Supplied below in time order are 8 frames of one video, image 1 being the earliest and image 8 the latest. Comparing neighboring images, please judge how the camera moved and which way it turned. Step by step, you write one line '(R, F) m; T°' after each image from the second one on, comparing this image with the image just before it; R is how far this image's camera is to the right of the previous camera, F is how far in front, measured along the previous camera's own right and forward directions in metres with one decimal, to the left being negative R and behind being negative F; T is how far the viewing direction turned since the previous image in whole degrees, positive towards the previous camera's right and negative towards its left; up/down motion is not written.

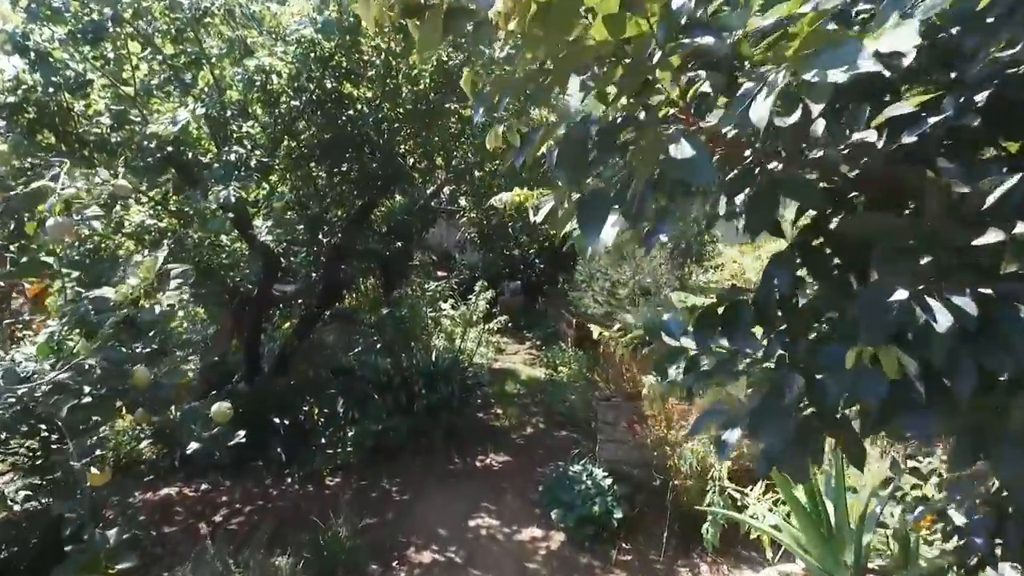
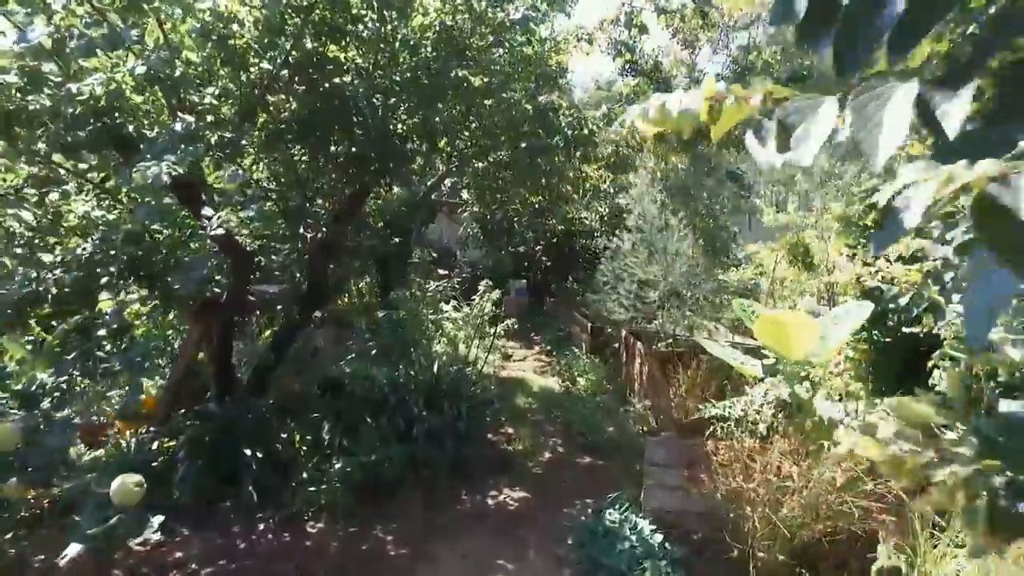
(-0.1, +0.7) m; 0°
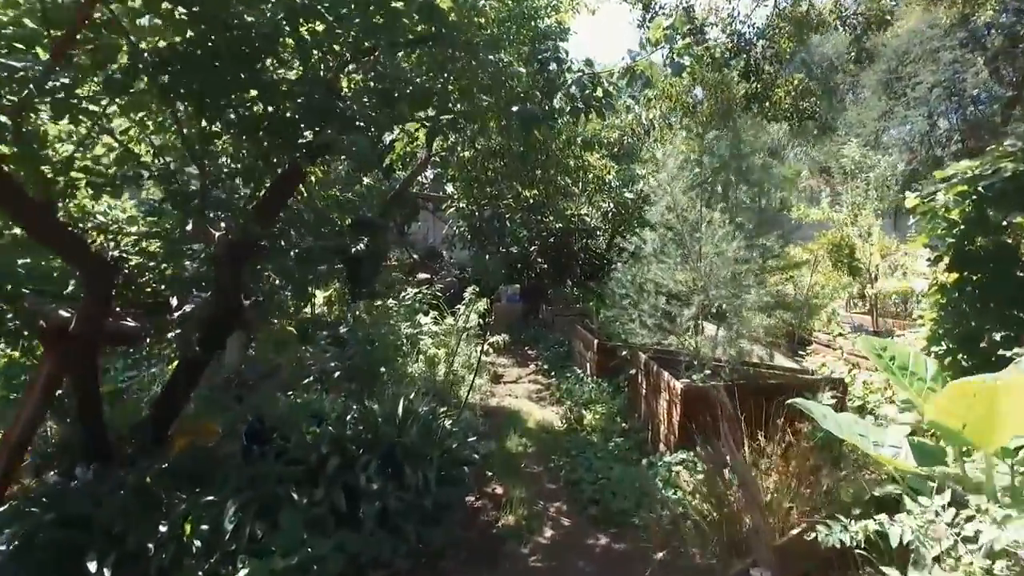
(0.0, +1.2) m; +1°
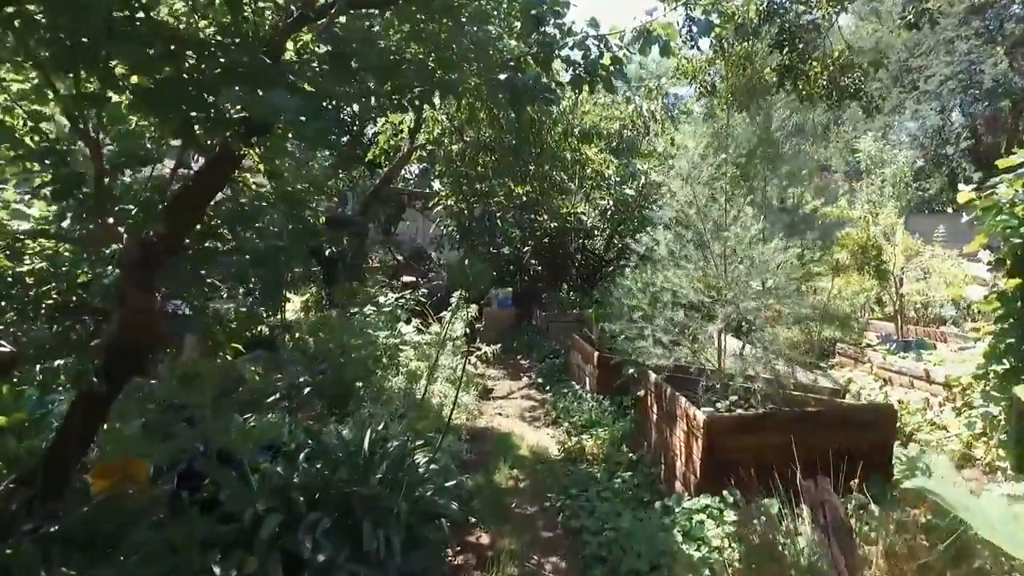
(0.0, +0.7) m; +1°
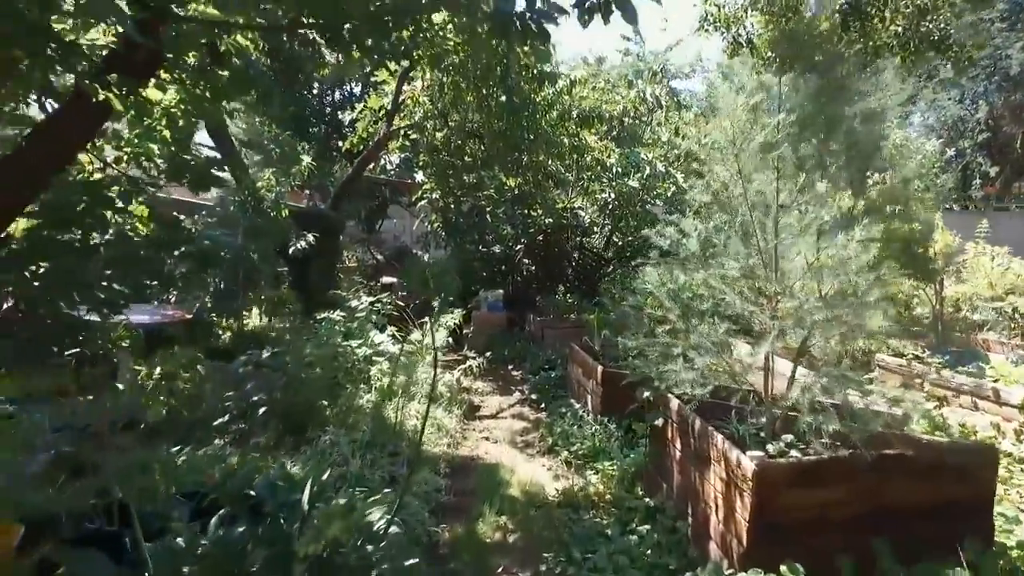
(0.0, +0.8) m; +1°
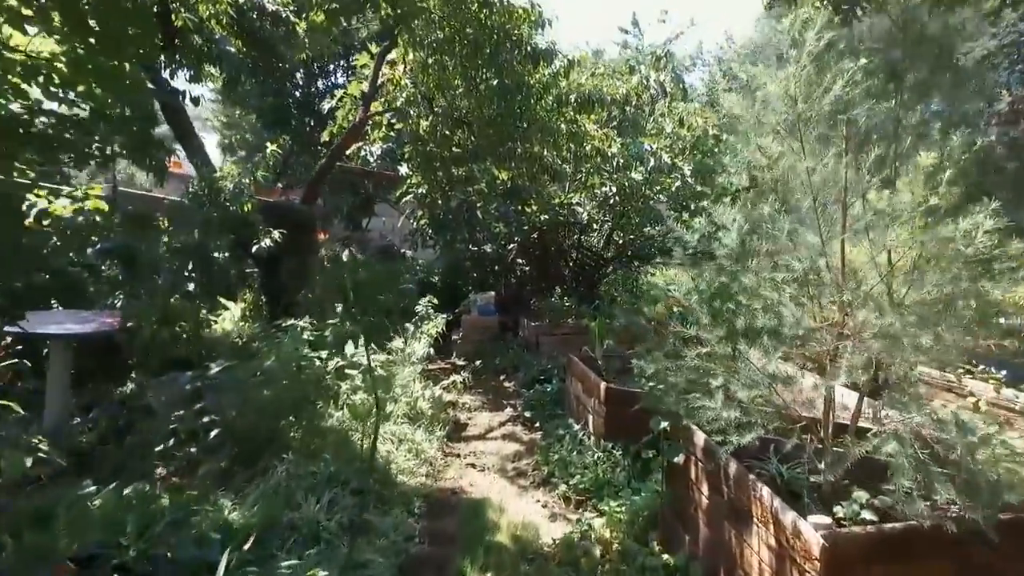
(0.0, +0.6) m; 0°
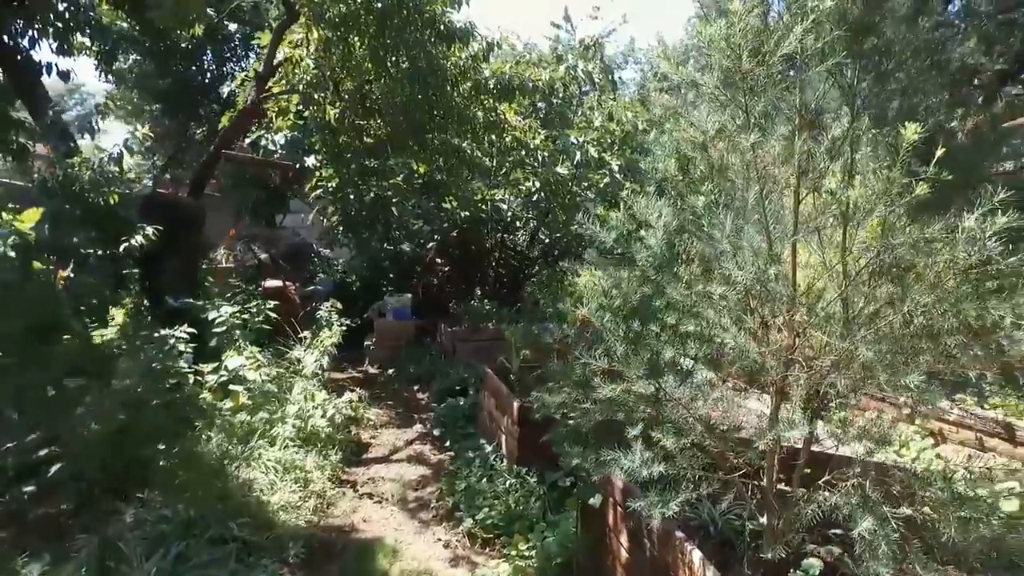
(+0.2, +0.5) m; +5°
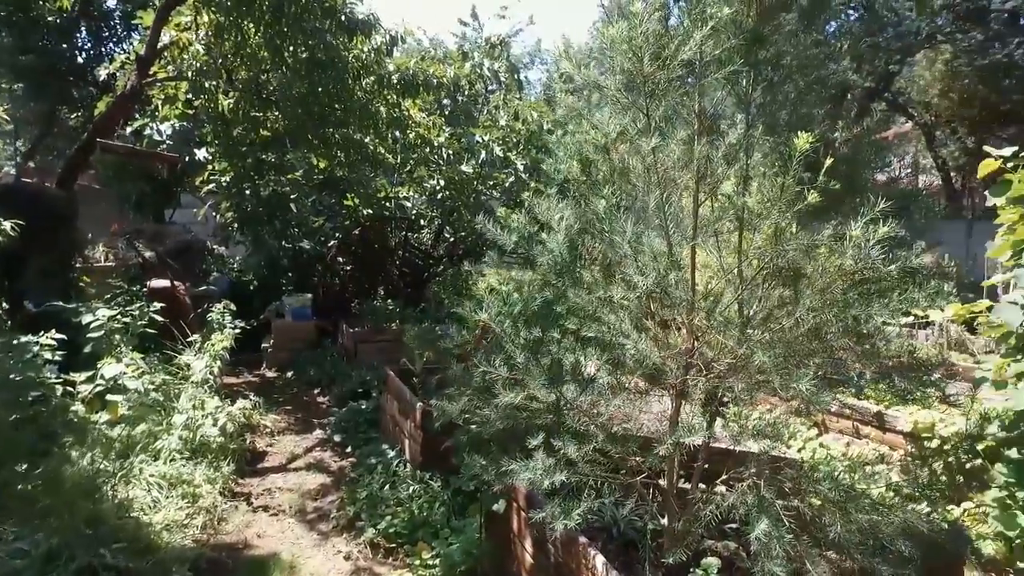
(0.0, +0.1) m; +8°
